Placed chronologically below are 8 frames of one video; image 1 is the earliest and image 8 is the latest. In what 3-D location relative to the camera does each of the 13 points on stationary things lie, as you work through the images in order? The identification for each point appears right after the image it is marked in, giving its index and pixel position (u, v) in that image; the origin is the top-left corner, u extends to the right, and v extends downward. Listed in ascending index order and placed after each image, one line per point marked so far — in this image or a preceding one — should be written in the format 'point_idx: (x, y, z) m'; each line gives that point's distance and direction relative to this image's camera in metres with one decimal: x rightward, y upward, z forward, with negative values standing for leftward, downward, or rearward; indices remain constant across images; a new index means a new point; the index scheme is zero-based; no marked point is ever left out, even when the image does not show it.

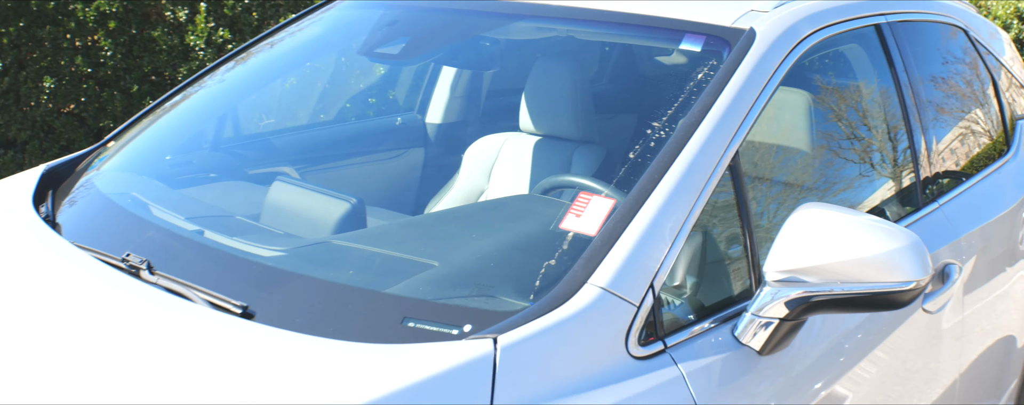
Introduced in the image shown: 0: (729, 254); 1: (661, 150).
0: (+0.4, -0.1, +1.3) m
1: (+0.2, +0.1, +1.3) m
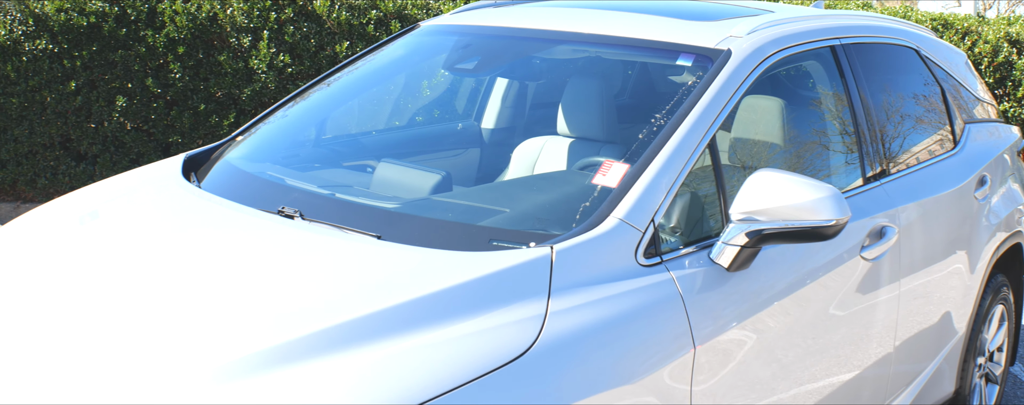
0: (+0.5, 0.0, +1.9) m
1: (+0.4, +0.2, +1.9) m
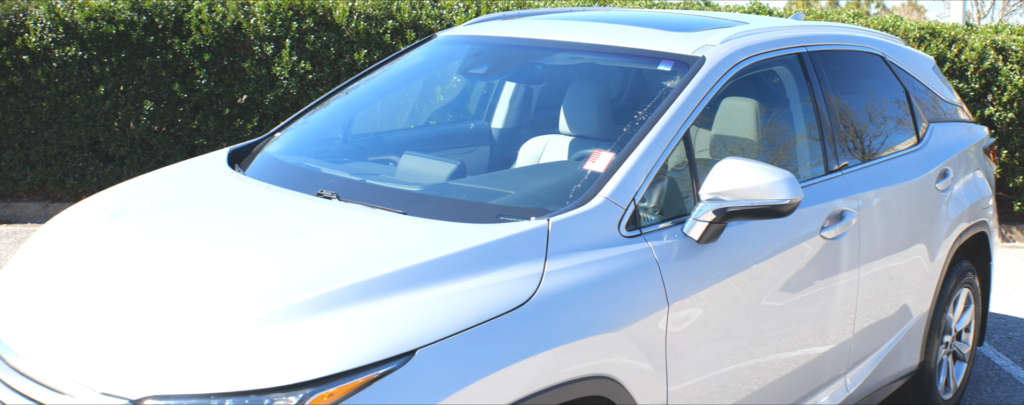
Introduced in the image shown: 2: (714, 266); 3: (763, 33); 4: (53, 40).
0: (+0.5, 0.0, +2.2) m
1: (+0.4, +0.2, +2.2) m
2: (+0.5, -0.2, +2.1) m
3: (+0.8, +0.6, +2.7) m
4: (-3.9, +1.4, +6.6) m
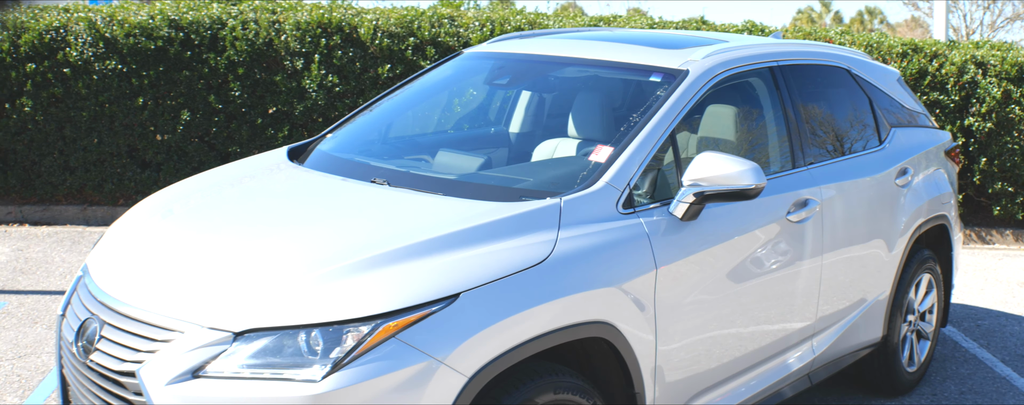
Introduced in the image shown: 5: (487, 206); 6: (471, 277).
0: (+0.5, +0.1, +2.7) m
1: (+0.4, +0.2, +2.7) m
2: (+0.6, -0.1, +2.6) m
3: (+0.9, +0.6, +3.2) m
4: (-3.8, +1.3, +7.2) m
5: (-0.1, 0.0, +2.4) m
6: (-0.1, -0.2, +2.2) m
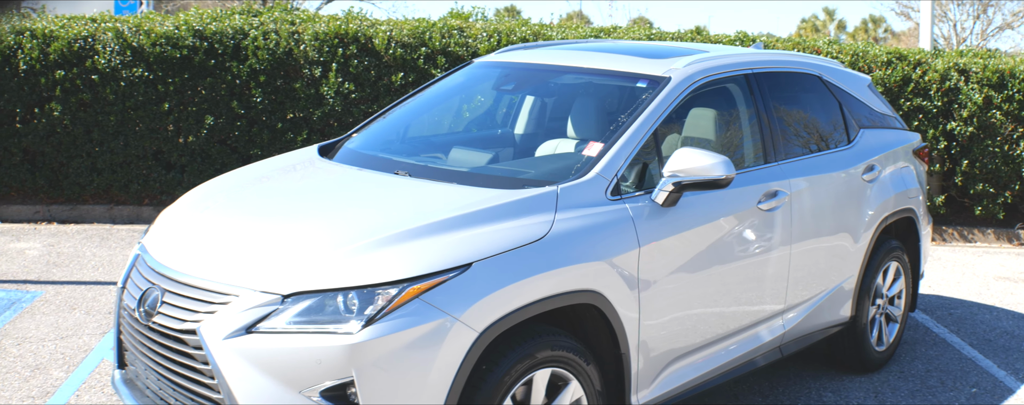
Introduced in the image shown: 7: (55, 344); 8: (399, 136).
0: (+0.6, +0.1, +3.1) m
1: (+0.4, +0.3, +3.1) m
2: (+0.6, -0.1, +3.0) m
3: (+0.9, +0.7, +3.6) m
4: (-3.8, +1.4, +7.6) m
5: (-0.1, 0.0, +2.8) m
6: (-0.1, -0.2, +2.6) m
7: (-2.8, -0.8, +4.8) m
8: (-0.5, +0.3, +3.8) m
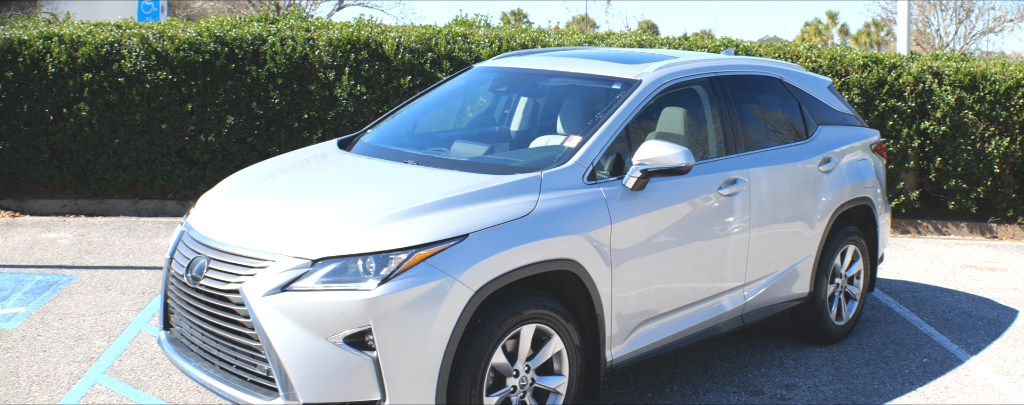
0: (+0.5, +0.2, +3.6) m
1: (+0.4, +0.4, +3.6) m
2: (+0.6, 0.0, +3.5) m
3: (+0.9, +0.7, +4.1) m
4: (-3.8, +1.4, +8.2) m
5: (-0.1, +0.1, +3.4) m
6: (-0.1, -0.1, +3.1) m
7: (-2.8, -0.8, +5.3) m
8: (-0.6, +0.4, +4.3) m
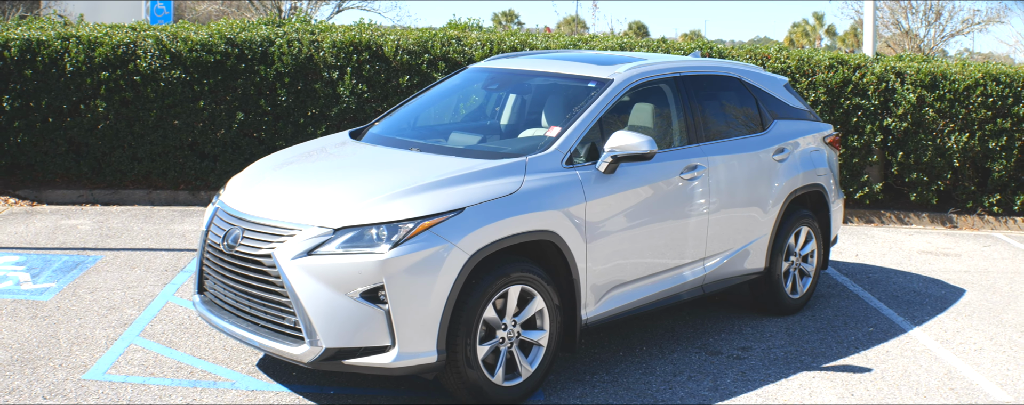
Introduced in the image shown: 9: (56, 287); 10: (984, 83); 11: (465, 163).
0: (+0.5, +0.3, +4.2) m
1: (+0.4, +0.5, +4.2) m
2: (+0.5, +0.1, +4.1) m
3: (+0.8, +0.8, +4.7) m
4: (-3.9, +1.5, +8.7) m
5: (-0.2, +0.2, +3.9) m
6: (-0.2, 0.0, +3.7) m
7: (-2.9, -0.7, +5.9) m
8: (-0.6, +0.5, +4.9) m
9: (-3.5, -0.6, +6.0) m
10: (+5.3, +1.3, +8.9) m
11: (-0.2, +0.2, +3.9) m
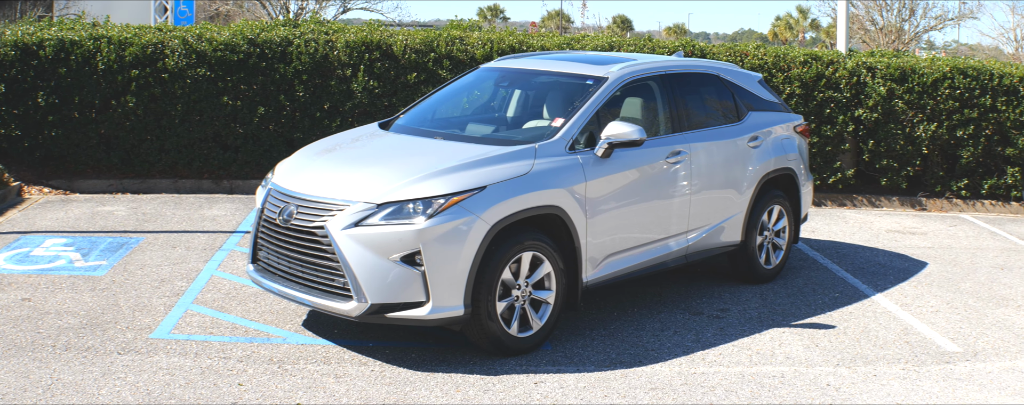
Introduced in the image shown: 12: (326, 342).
0: (+0.5, +0.4, +4.9) m
1: (+0.4, +0.6, +4.9) m
2: (+0.6, +0.2, +4.8) m
3: (+0.9, +0.9, +5.4) m
4: (-3.9, +1.6, +9.4) m
5: (-0.1, +0.3, +4.6) m
6: (-0.1, +0.1, +4.4) m
7: (-2.8, -0.6, +6.6) m
8: (-0.6, +0.6, +5.6) m
9: (-3.4, -0.5, +6.7) m
10: (+5.3, +1.5, +9.6) m
11: (-0.2, +0.3, +4.6) m
12: (-1.1, -0.9, +4.8) m
